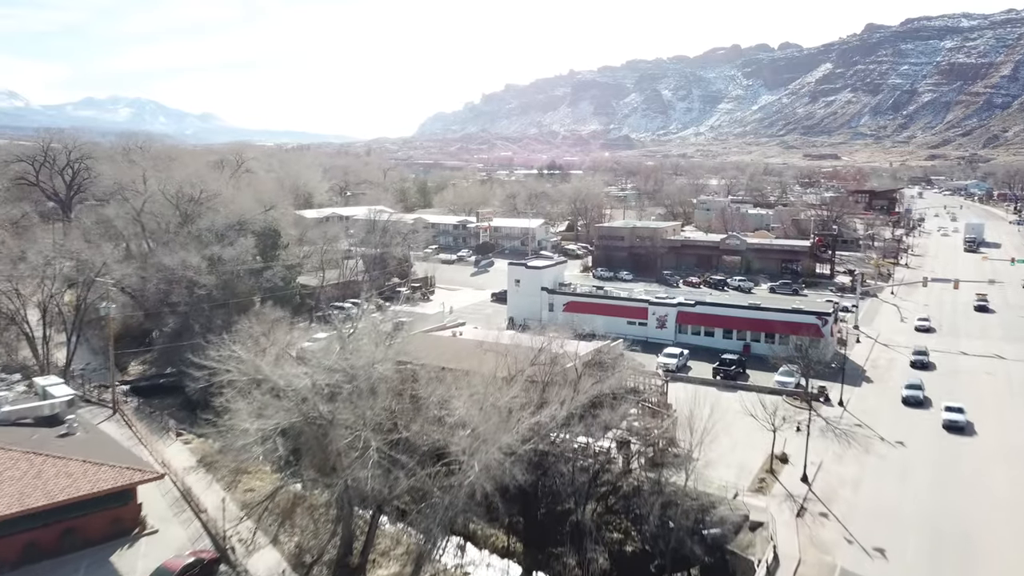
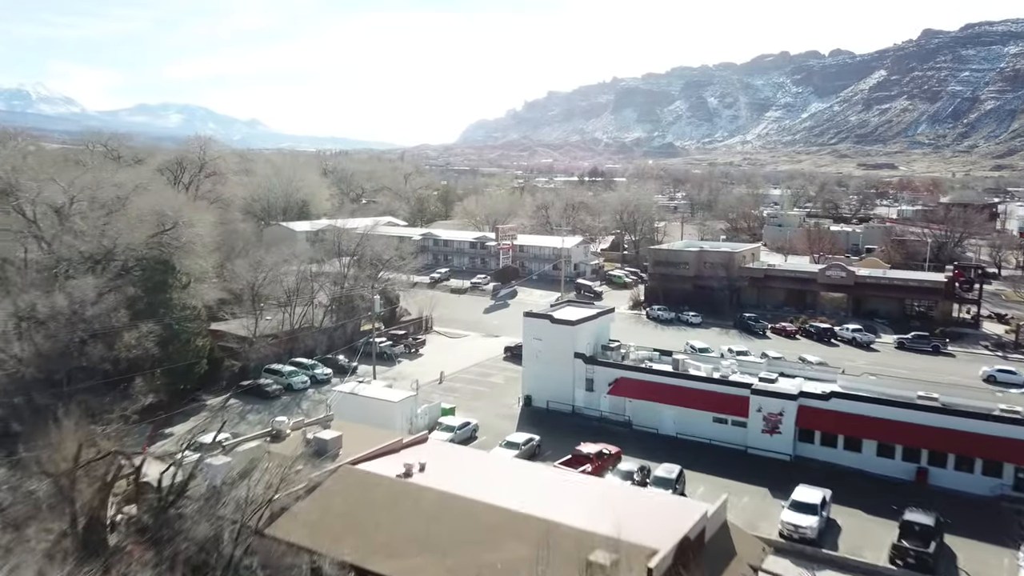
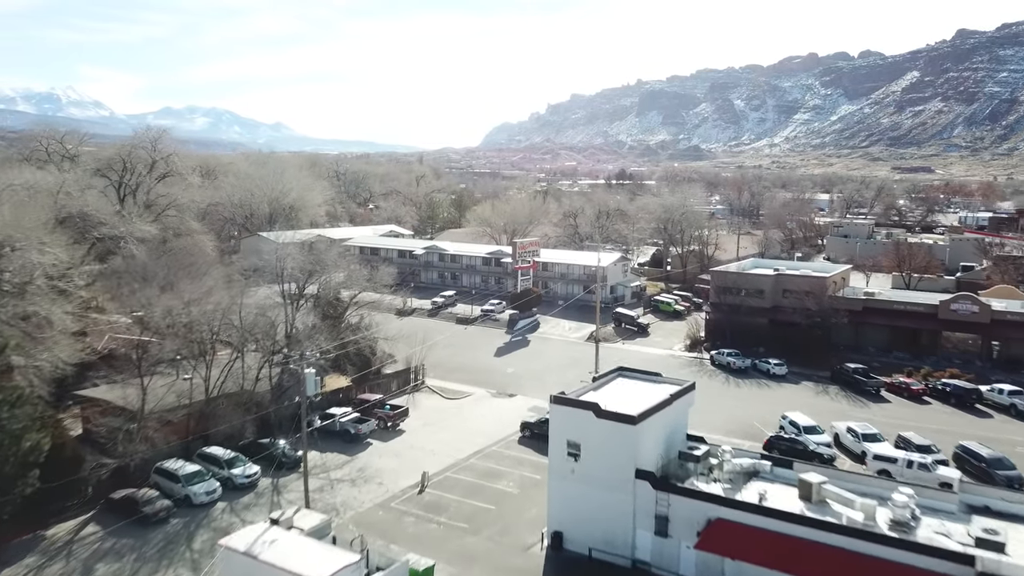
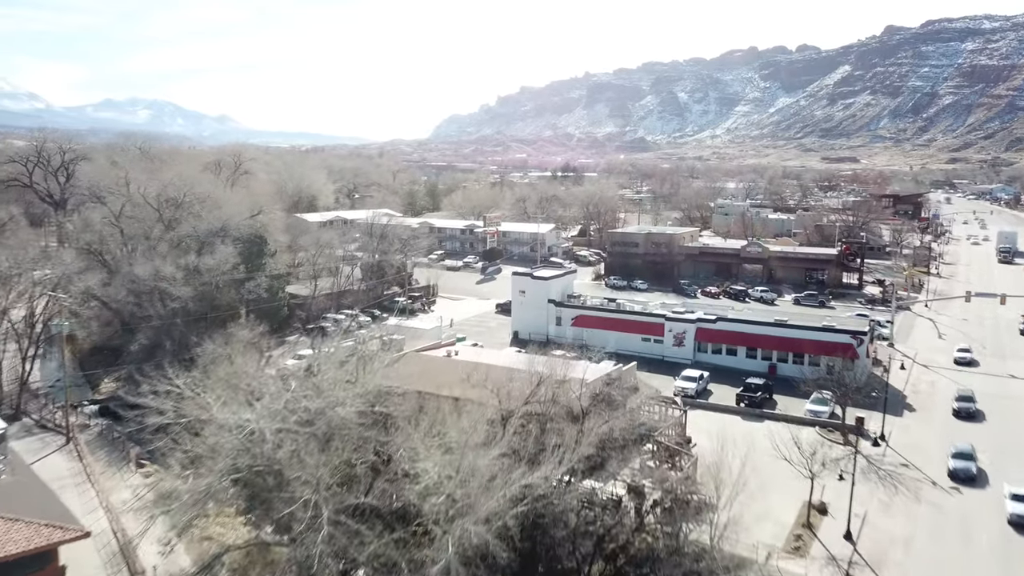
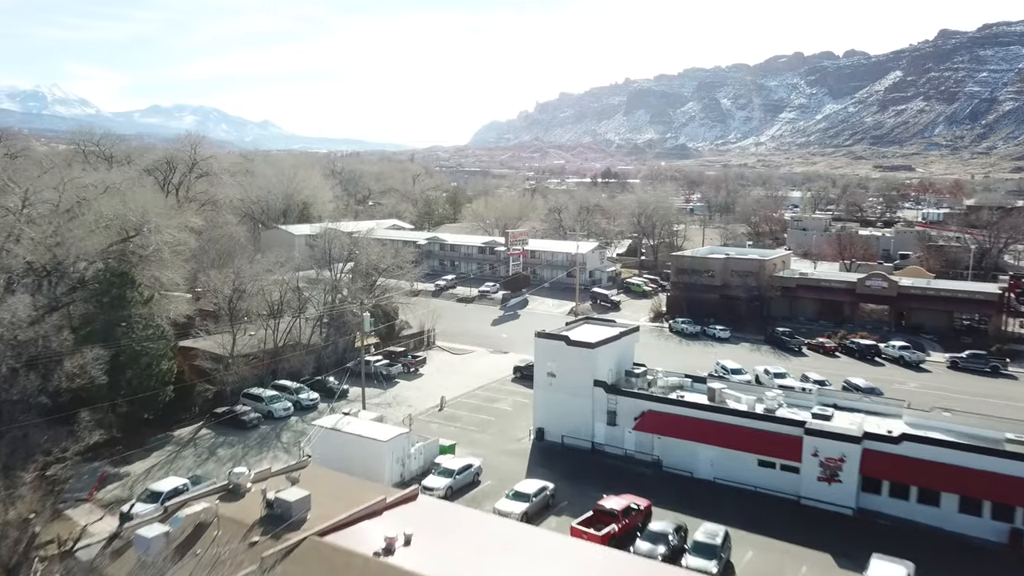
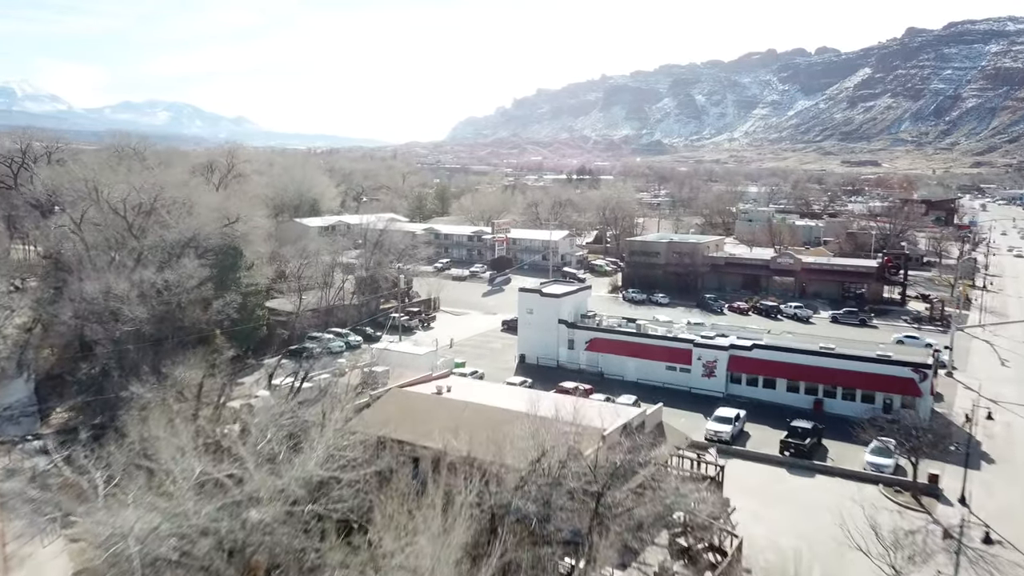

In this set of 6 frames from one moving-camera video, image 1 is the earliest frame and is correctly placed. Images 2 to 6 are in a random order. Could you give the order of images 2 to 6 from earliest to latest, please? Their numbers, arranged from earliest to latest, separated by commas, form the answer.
4, 6, 2, 5, 3
